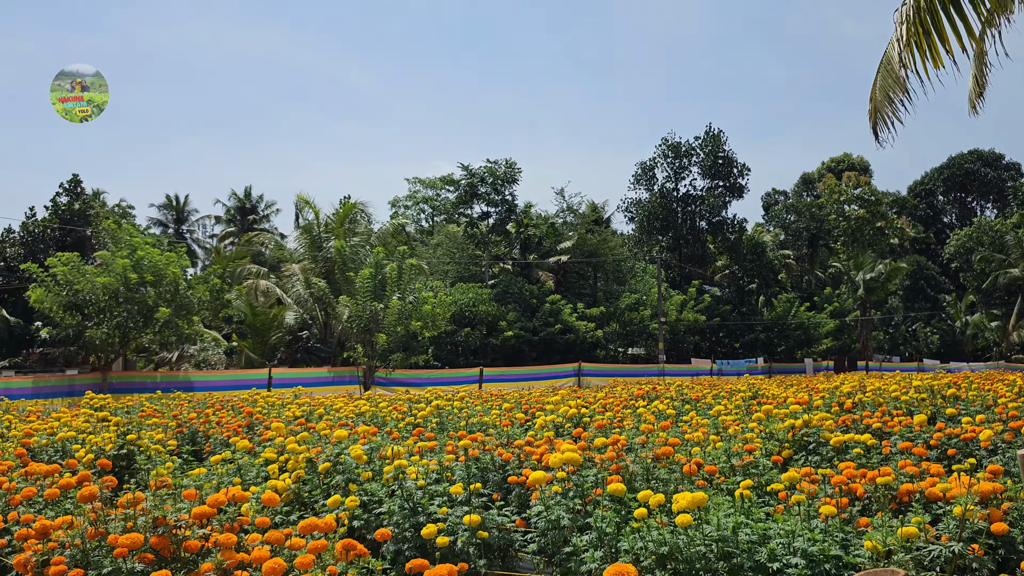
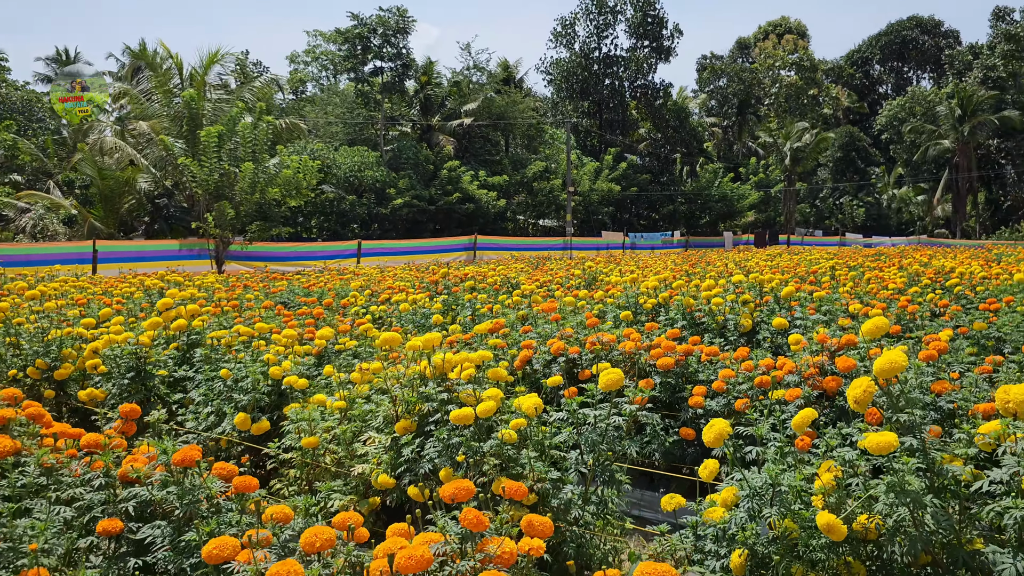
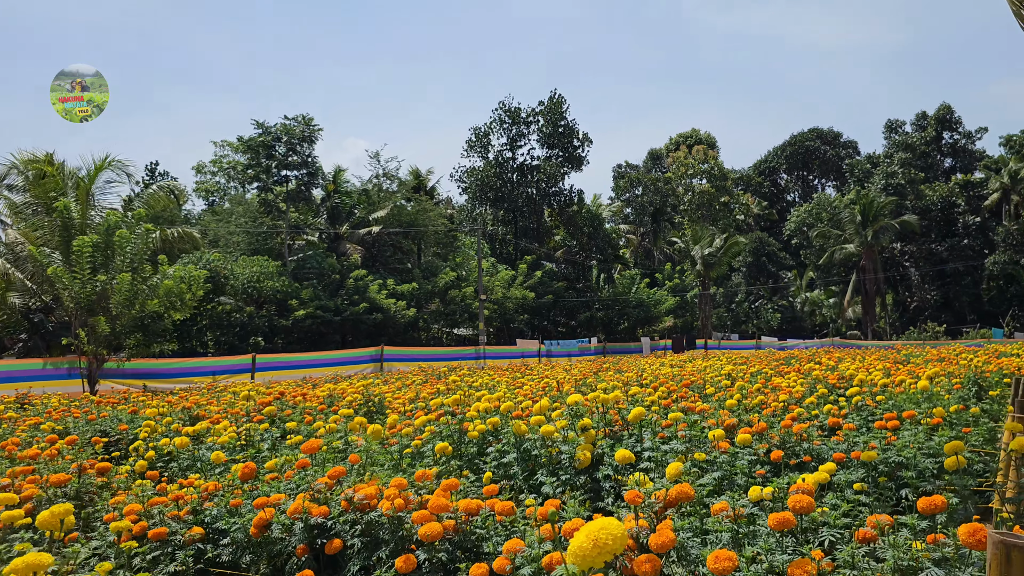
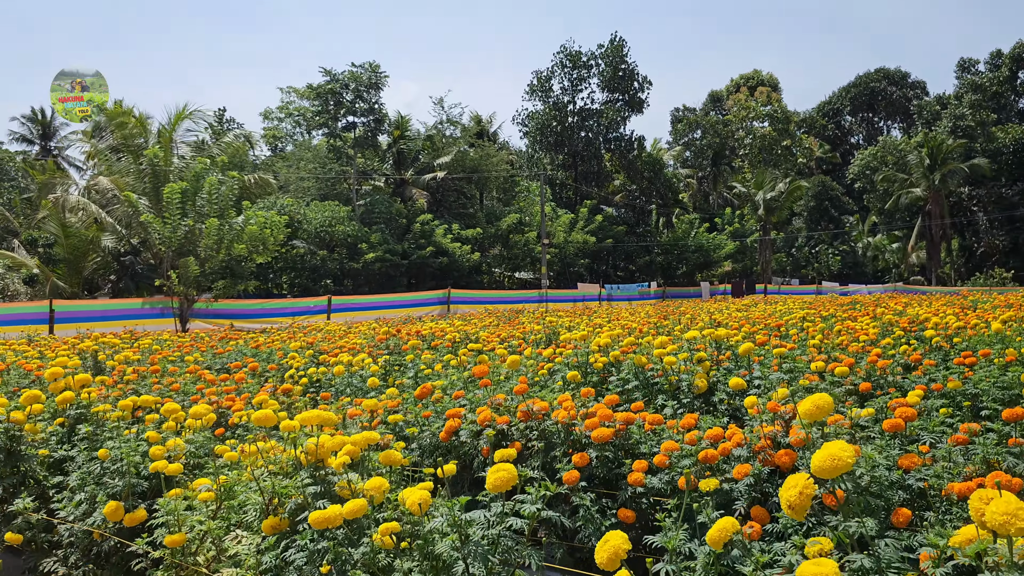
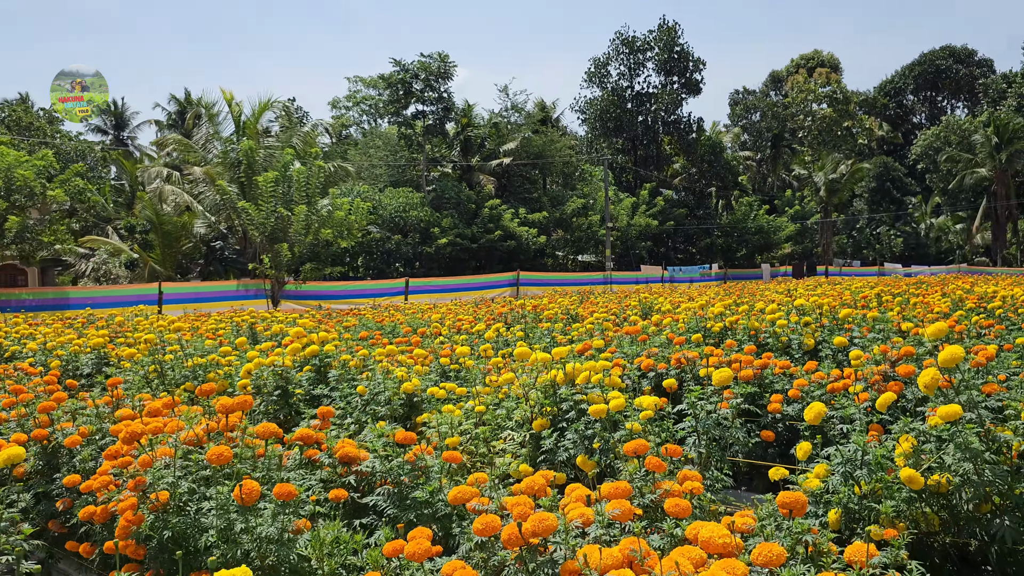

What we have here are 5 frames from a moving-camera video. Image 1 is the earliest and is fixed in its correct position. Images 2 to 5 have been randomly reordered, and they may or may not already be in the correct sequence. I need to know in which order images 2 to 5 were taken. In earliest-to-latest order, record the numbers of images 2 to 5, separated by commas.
5, 2, 4, 3
